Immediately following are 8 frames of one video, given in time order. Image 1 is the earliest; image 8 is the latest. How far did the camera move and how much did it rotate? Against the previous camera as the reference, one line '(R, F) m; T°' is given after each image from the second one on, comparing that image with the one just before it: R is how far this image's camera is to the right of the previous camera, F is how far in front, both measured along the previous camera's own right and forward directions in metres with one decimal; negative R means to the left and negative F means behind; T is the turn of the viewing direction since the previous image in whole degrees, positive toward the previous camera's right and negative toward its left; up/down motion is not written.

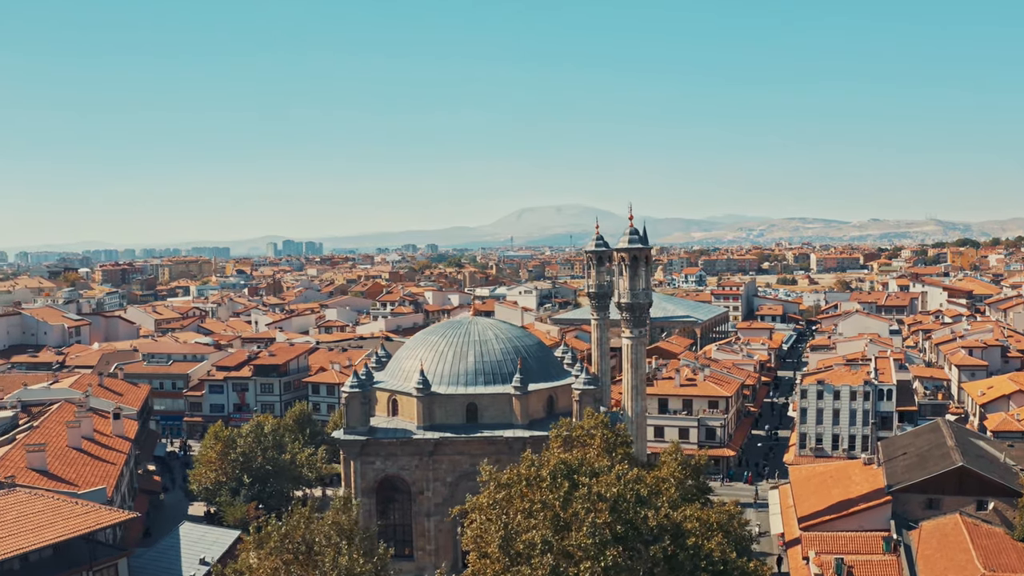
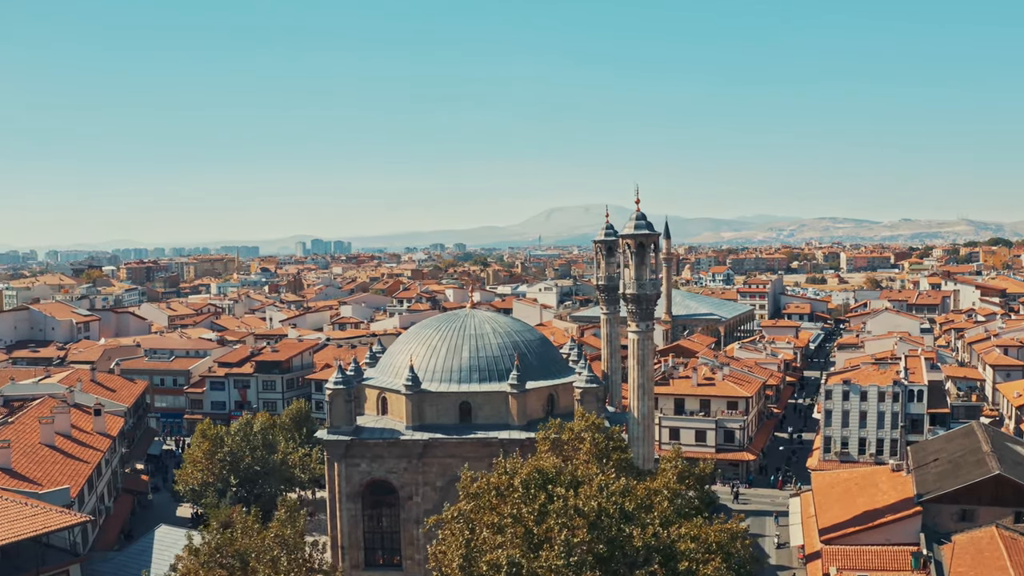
(+0.9, +2.0) m; -2°
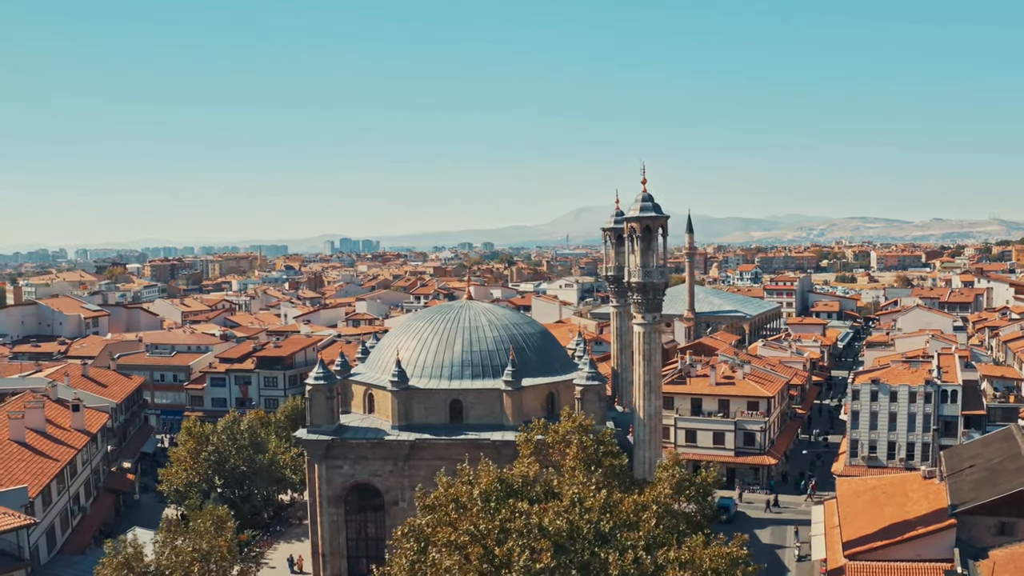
(+0.9, +2.1) m; -2°
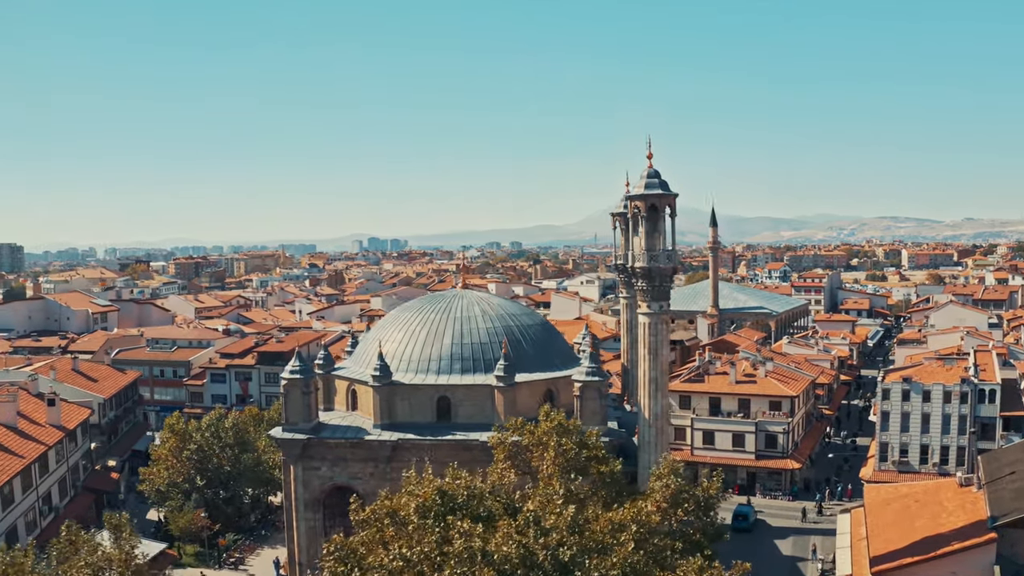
(+0.9, +2.1) m; -2°
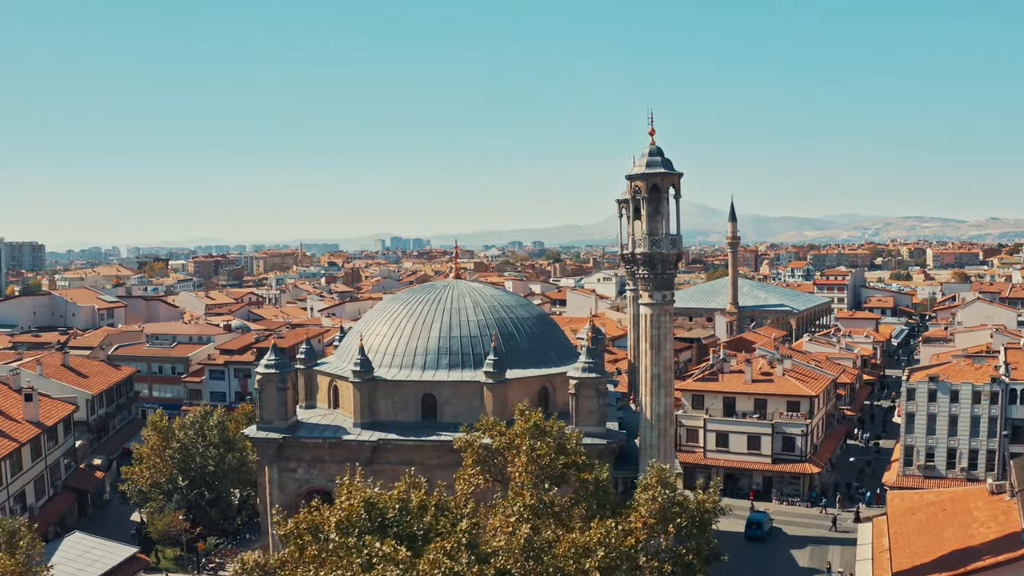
(+0.7, +1.7) m; -1°
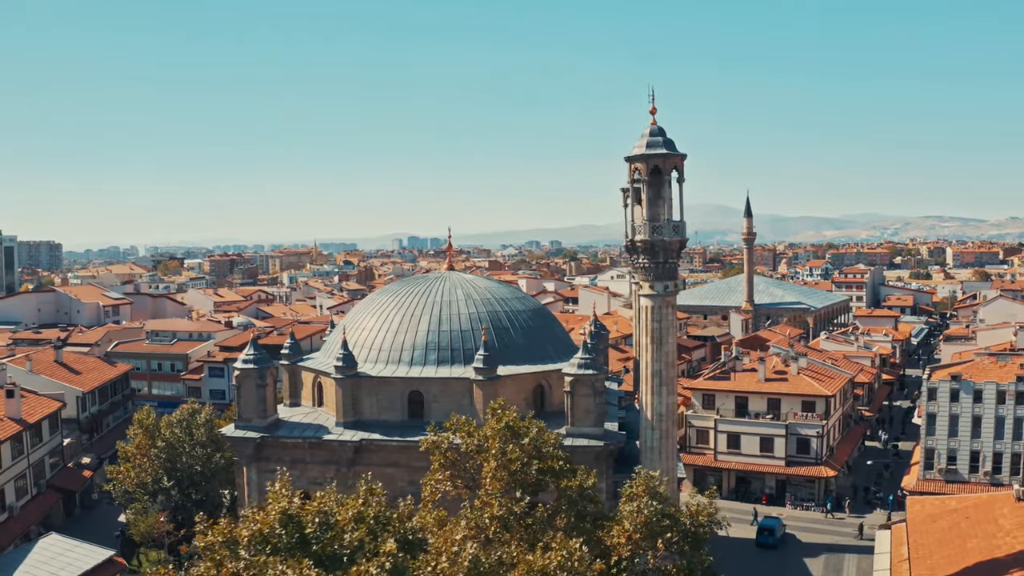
(+0.6, +1.2) m; -1°
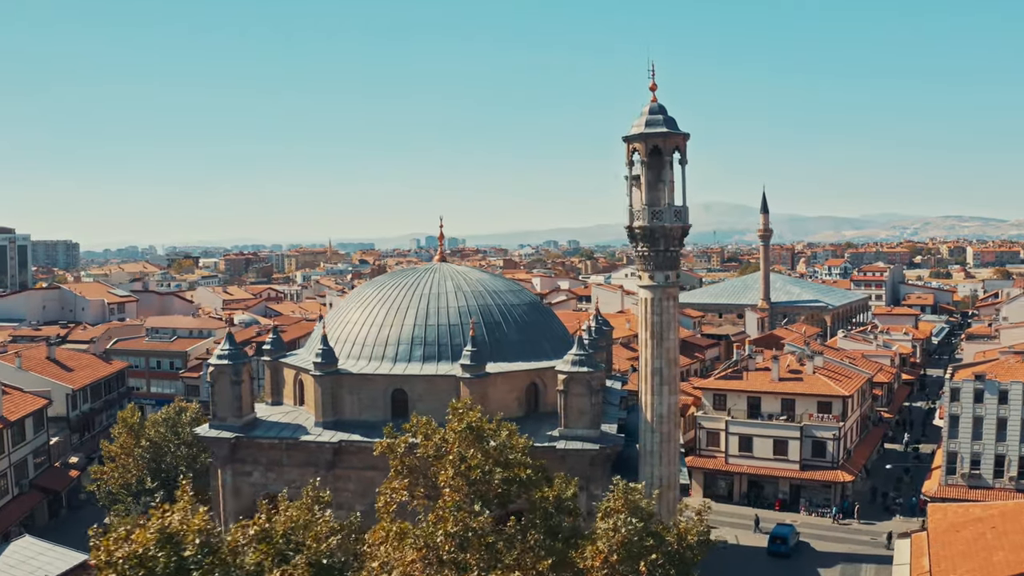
(+0.6, +1.3) m; -1°
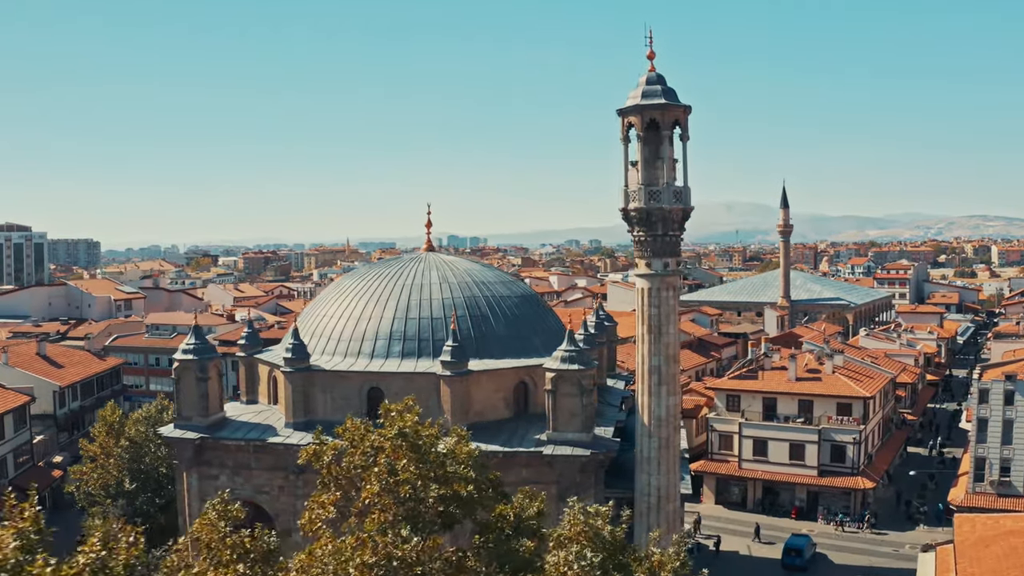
(+0.7, +1.5) m; -1°
